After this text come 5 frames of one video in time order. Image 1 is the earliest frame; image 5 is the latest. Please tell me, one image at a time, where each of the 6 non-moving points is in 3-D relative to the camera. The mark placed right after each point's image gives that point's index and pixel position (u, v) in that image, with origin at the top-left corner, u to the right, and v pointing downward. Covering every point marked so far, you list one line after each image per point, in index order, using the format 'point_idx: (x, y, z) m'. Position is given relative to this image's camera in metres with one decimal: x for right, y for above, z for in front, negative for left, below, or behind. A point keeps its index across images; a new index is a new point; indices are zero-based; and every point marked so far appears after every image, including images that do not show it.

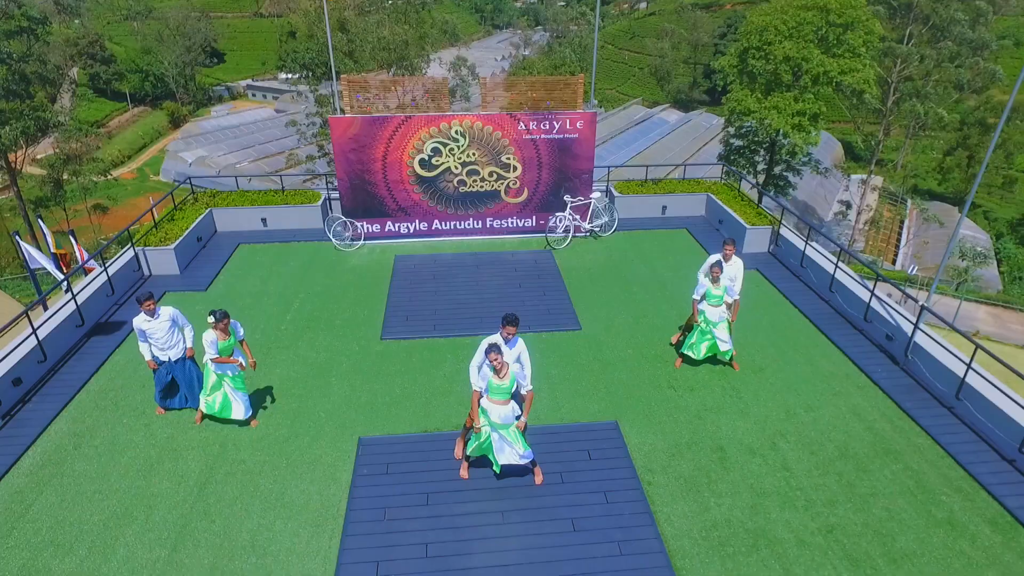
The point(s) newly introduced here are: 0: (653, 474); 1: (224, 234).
0: (+1.5, -2.0, +6.5) m
1: (-5.7, +1.1, +12.2) m
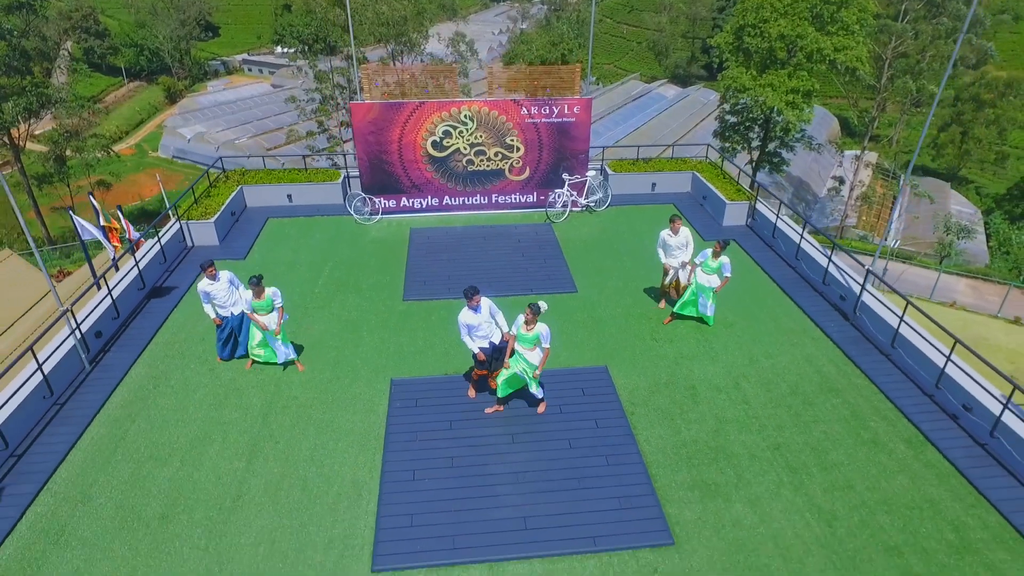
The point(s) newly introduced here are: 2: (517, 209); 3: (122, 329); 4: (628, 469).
0: (+1.6, -1.5, +7.9) m
1: (-5.6, +1.7, +13.4) m
2: (+0.1, +1.7, +13.6) m
3: (-5.9, -0.6, +9.3) m
4: (+1.3, -2.0, +6.9) m
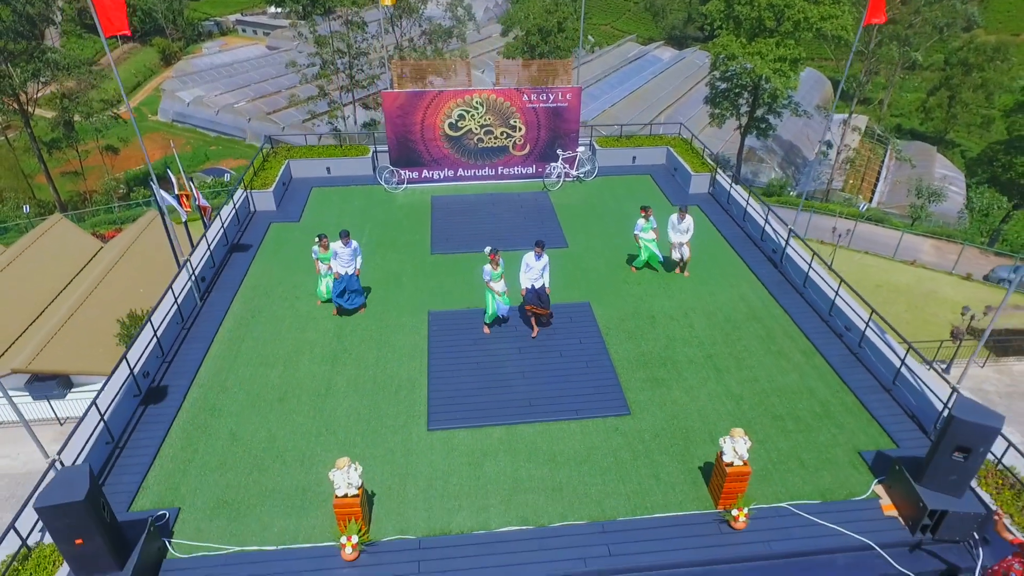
0: (+1.7, -0.7, +10.7) m
1: (-5.5, +2.8, +16.0) m
2: (+0.2, +2.9, +16.2) m
3: (-5.8, +0.3, +12.0) m
4: (+1.4, -1.3, +9.8) m
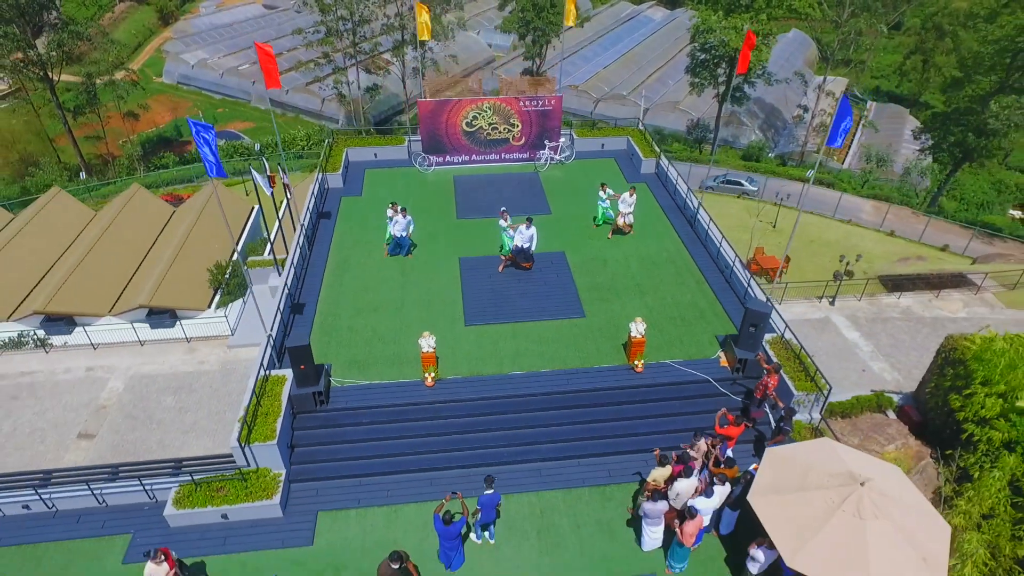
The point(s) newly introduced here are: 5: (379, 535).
0: (+1.7, +0.5, +16.6) m
1: (-5.5, +4.4, +21.6) m
2: (+0.2, +4.5, +21.8) m
3: (-5.7, +1.6, +17.8) m
4: (+1.4, -0.1, +15.7) m
5: (-2.4, -4.4, +11.1) m
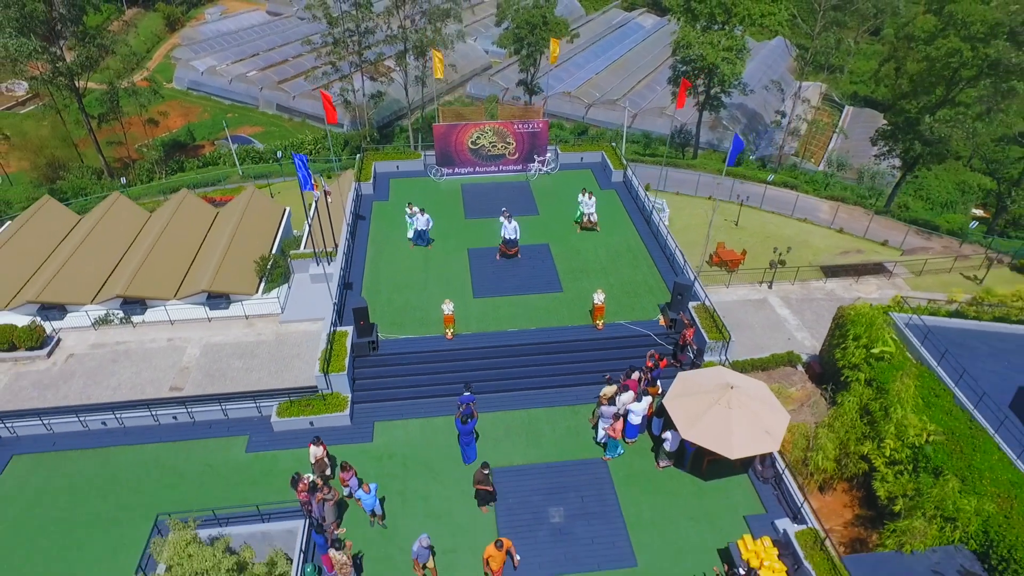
0: (+1.6, +1.1, +21.8) m
1: (-5.7, +5.0, +26.7) m
2: (0.0, +5.1, +26.9) m
3: (-5.9, +2.1, +22.8) m
4: (+1.3, +0.5, +20.9) m
5: (-2.5, -3.9, +16.2) m
